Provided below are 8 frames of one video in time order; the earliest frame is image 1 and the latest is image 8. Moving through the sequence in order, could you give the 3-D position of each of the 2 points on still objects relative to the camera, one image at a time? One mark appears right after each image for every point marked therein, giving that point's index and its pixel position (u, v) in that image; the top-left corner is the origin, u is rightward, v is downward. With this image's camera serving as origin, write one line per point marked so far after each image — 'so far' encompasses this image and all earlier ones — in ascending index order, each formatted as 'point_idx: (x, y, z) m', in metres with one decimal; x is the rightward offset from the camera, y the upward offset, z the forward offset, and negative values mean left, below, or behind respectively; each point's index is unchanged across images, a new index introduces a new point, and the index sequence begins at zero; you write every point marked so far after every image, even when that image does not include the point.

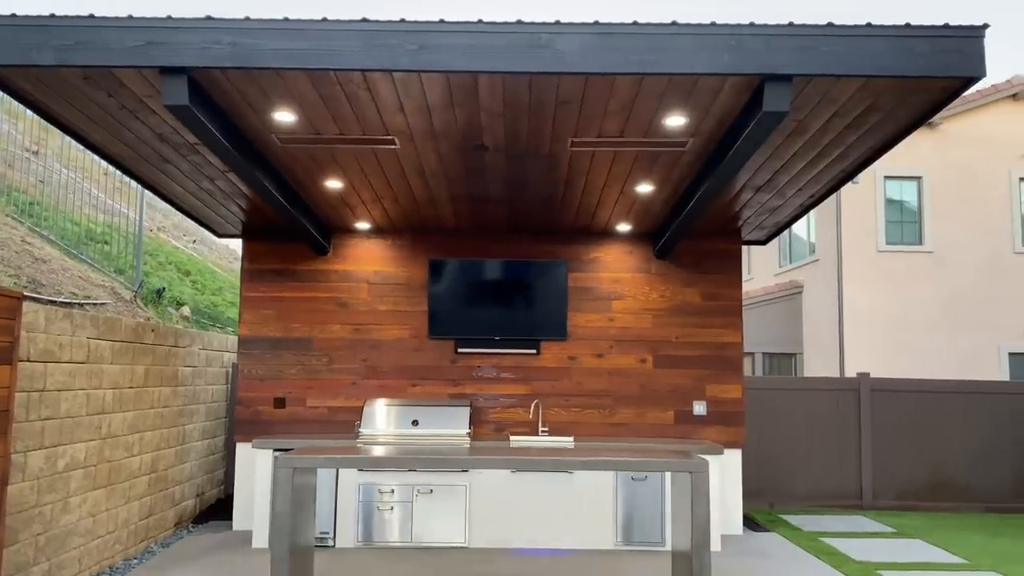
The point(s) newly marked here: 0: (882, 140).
0: (+1.8, +0.7, +4.3) m
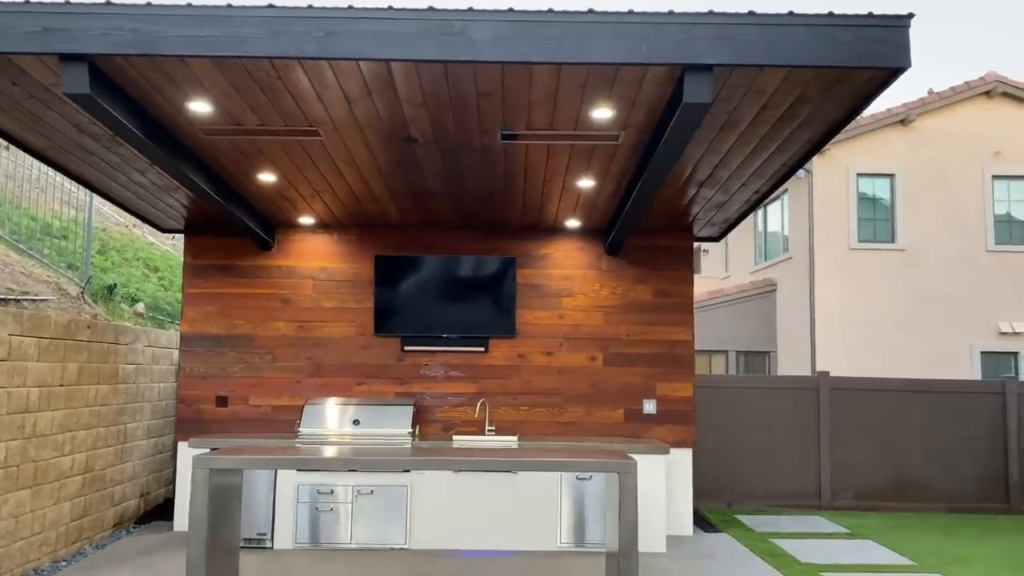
0: (+1.5, +0.7, +4.2) m
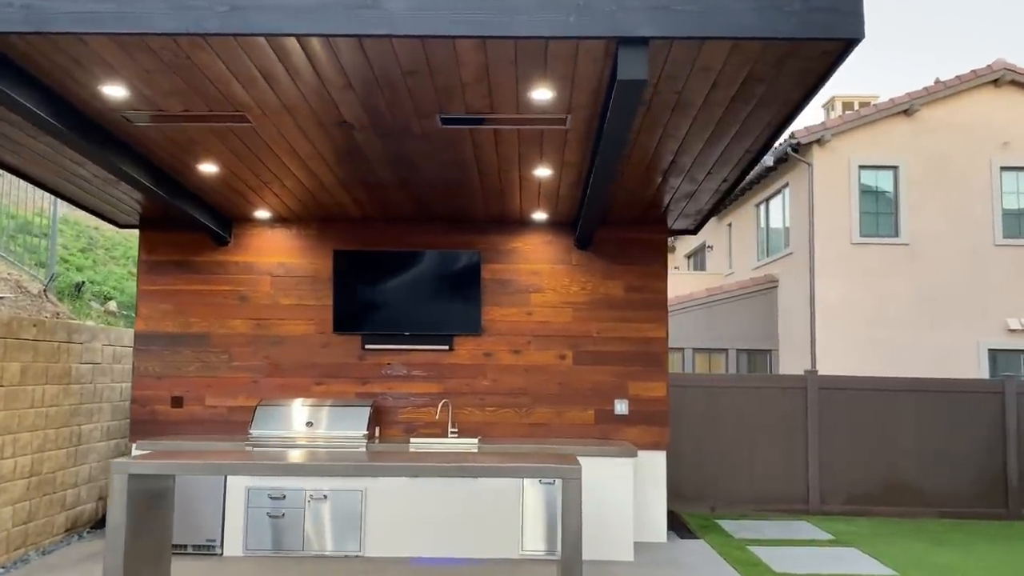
0: (+1.2, +0.8, +3.9) m
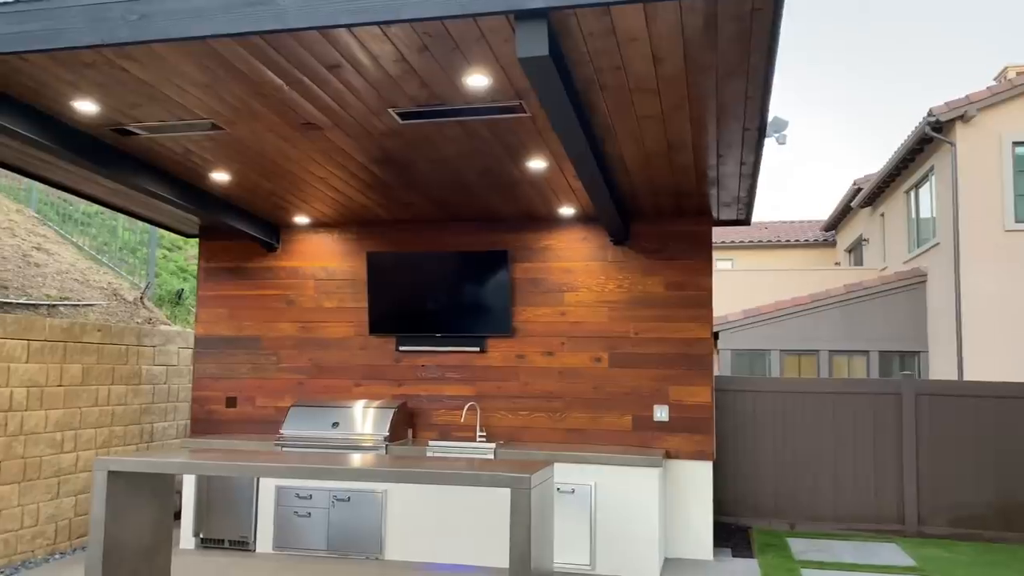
0: (+1.0, +0.8, +3.4) m
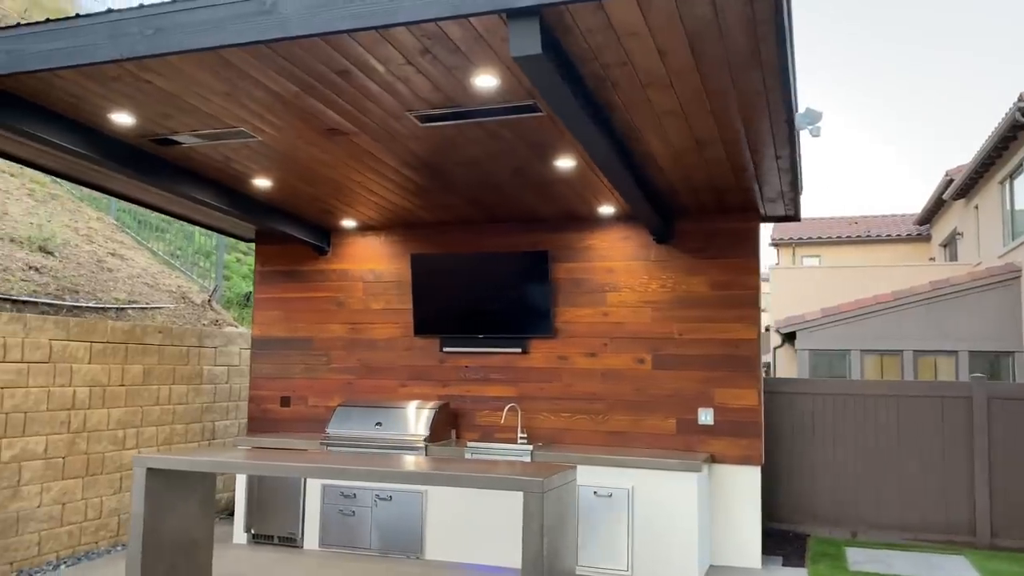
0: (+1.0, +0.8, +3.3) m
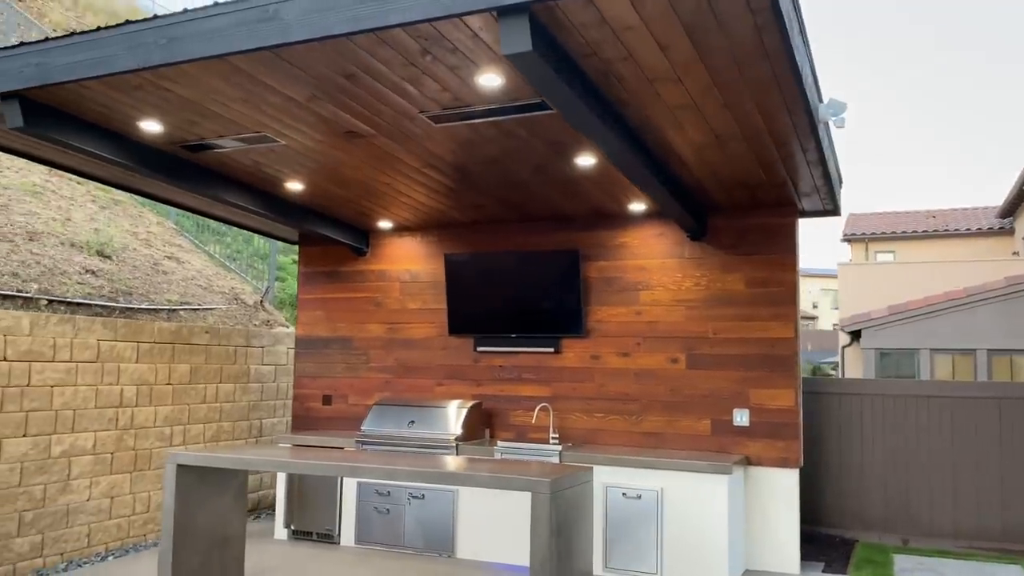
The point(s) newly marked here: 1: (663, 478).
0: (+1.0, +0.8, +3.2) m
1: (+0.8, -1.0, +4.7) m
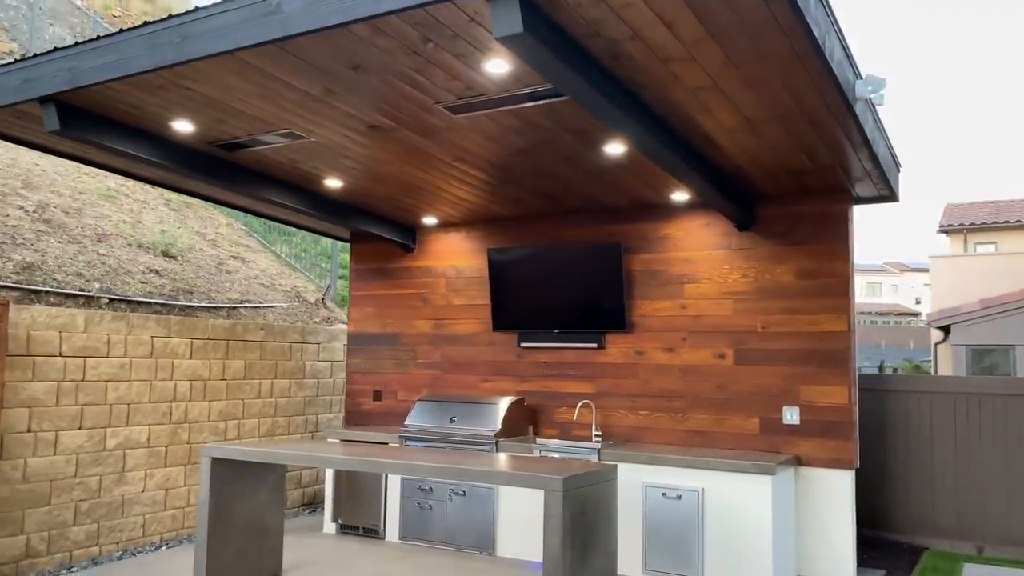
0: (+1.0, +0.9, +3.0) m
1: (+1.0, -1.0, +4.5) m
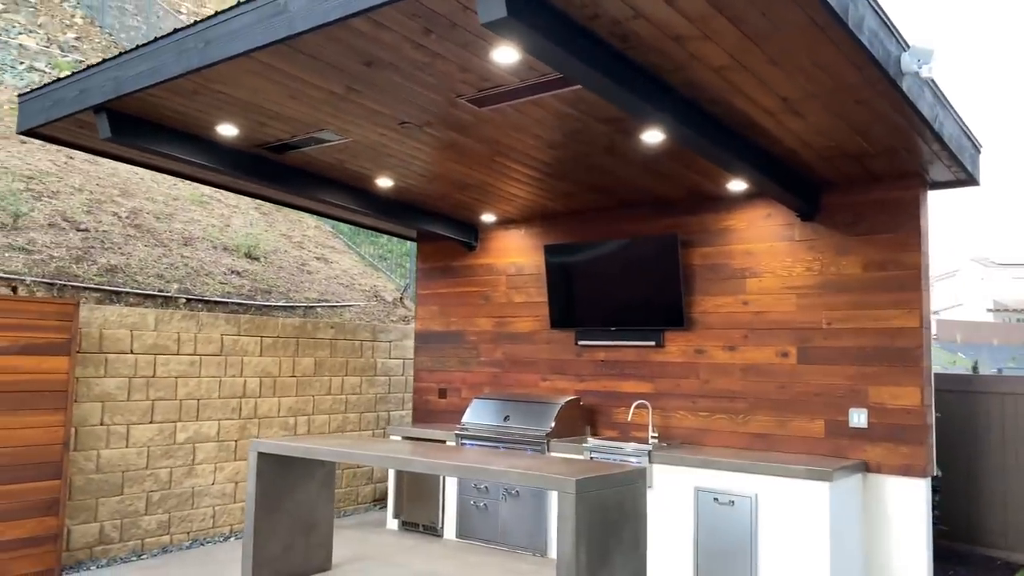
0: (+1.0, +0.9, +2.8) m
1: (+1.2, -1.0, +4.3) m
